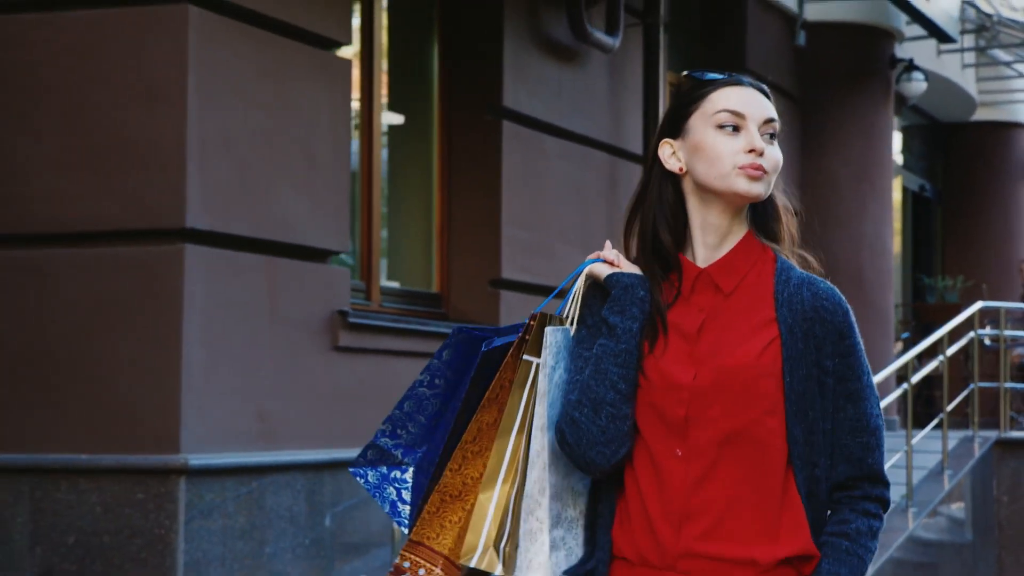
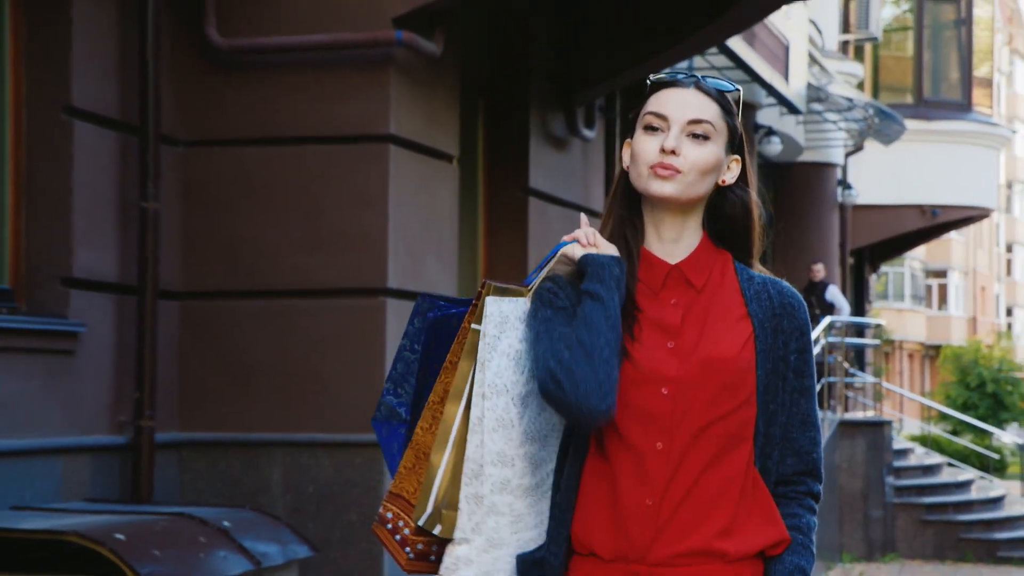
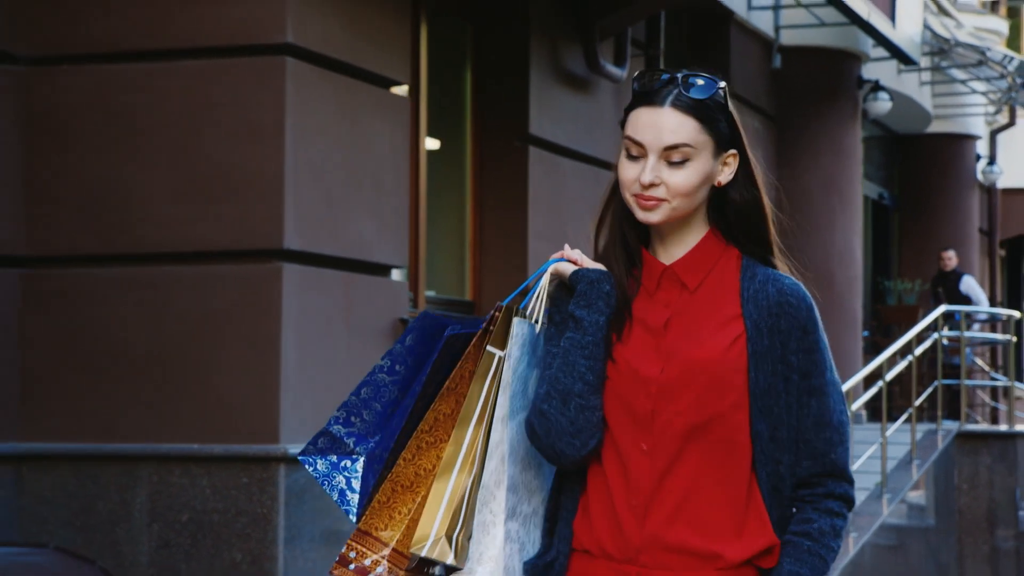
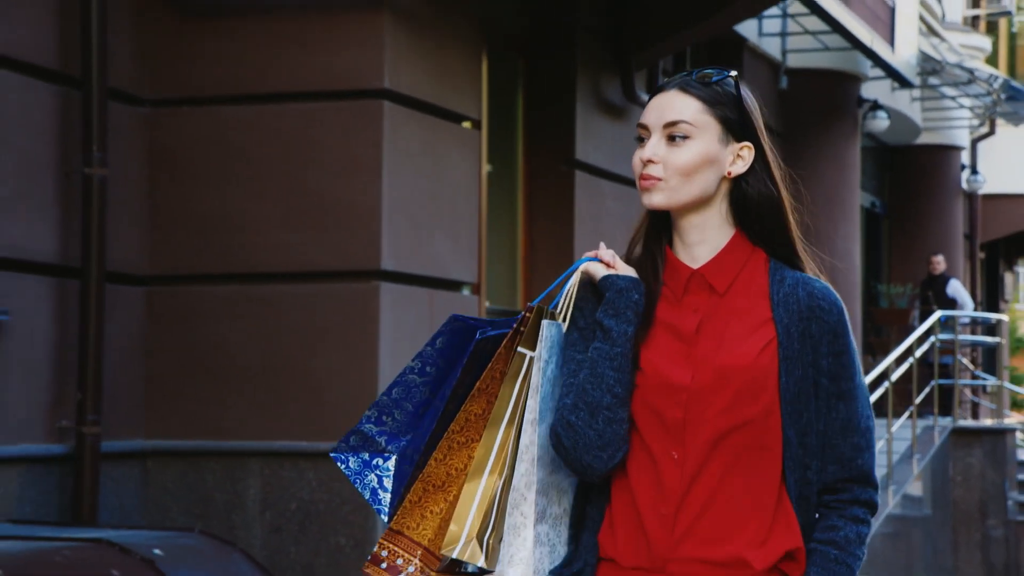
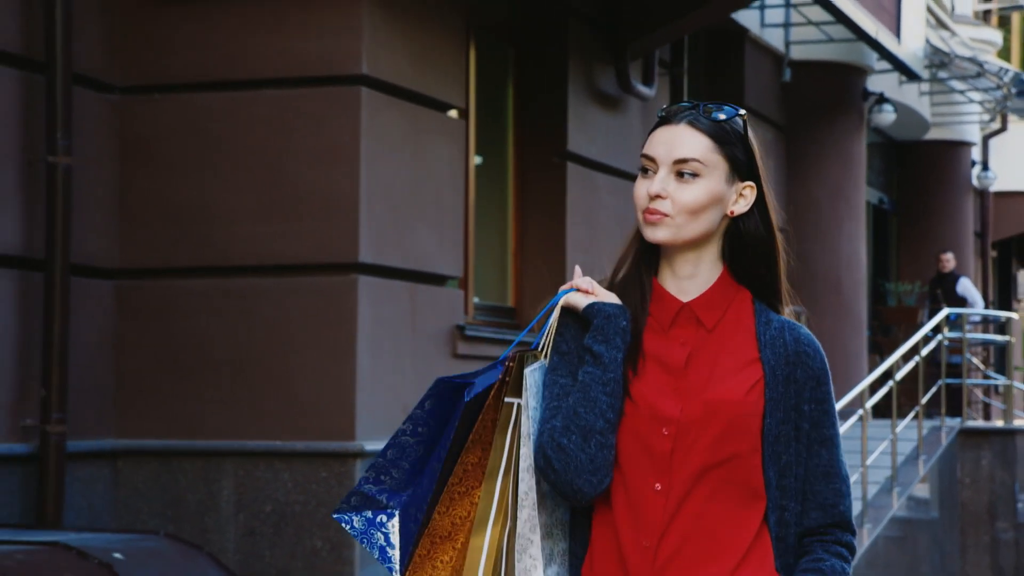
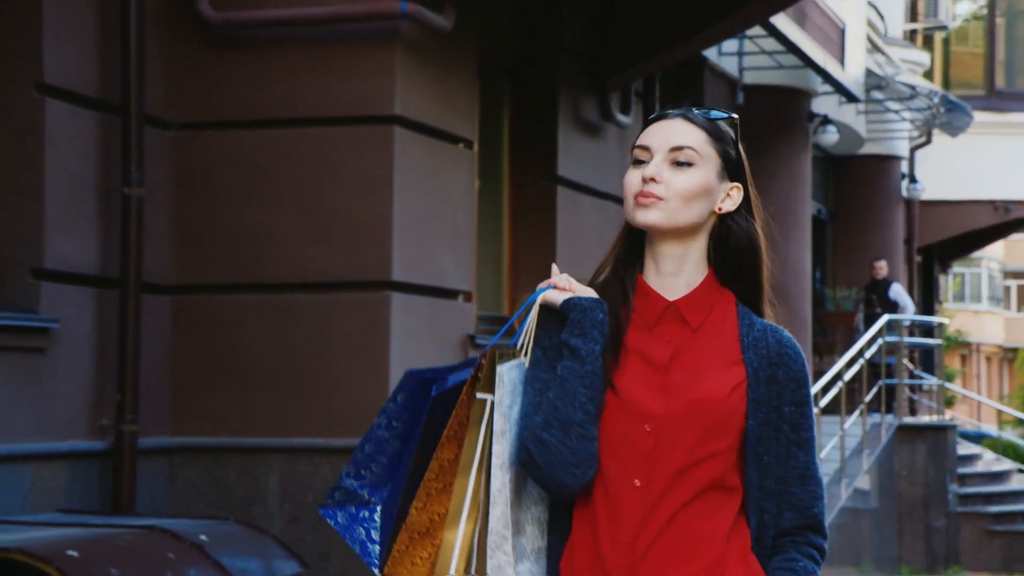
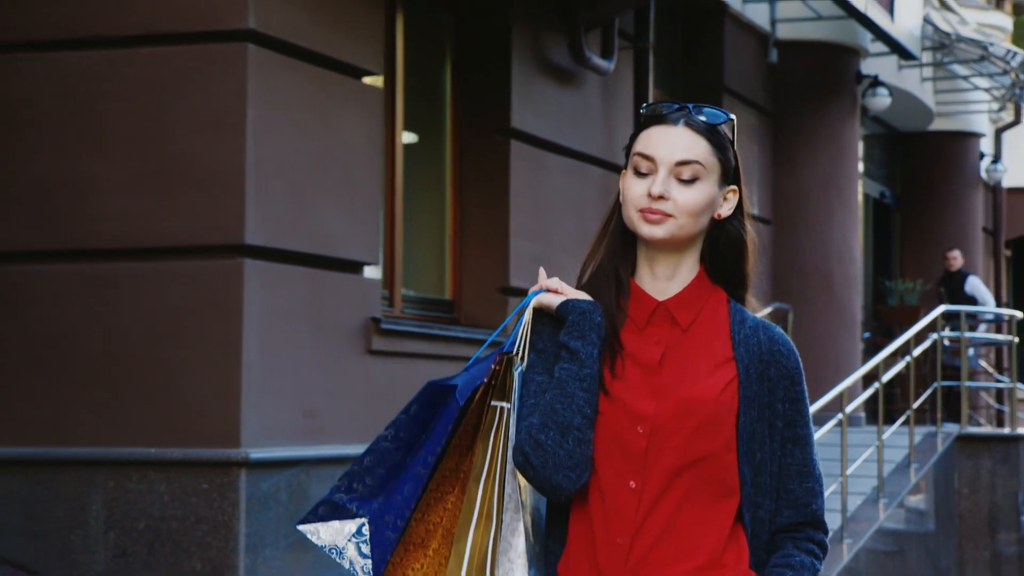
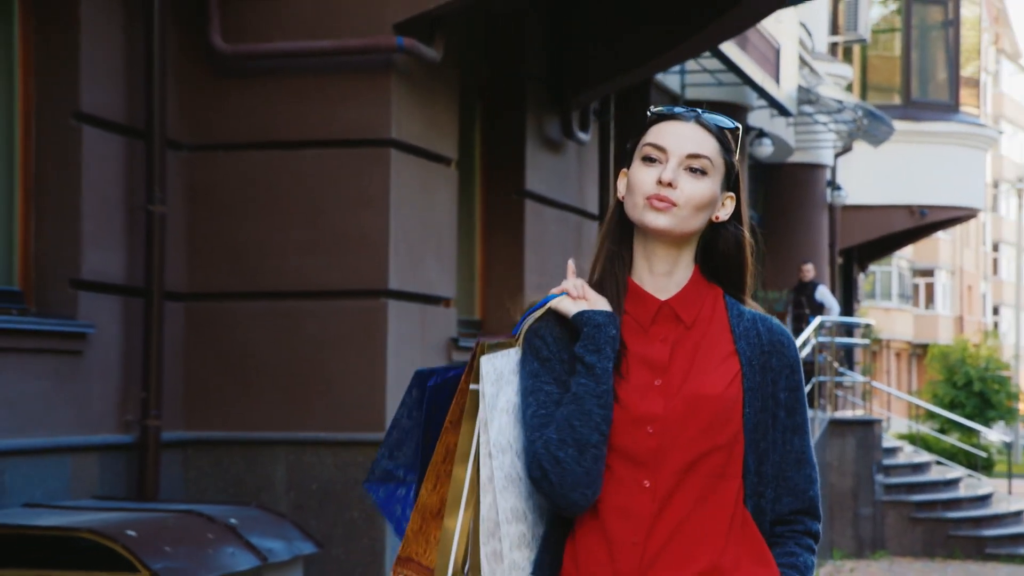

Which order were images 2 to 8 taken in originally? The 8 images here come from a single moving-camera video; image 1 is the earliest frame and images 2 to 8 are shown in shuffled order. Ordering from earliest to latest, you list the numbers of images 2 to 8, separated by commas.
7, 3, 5, 4, 6, 2, 8
